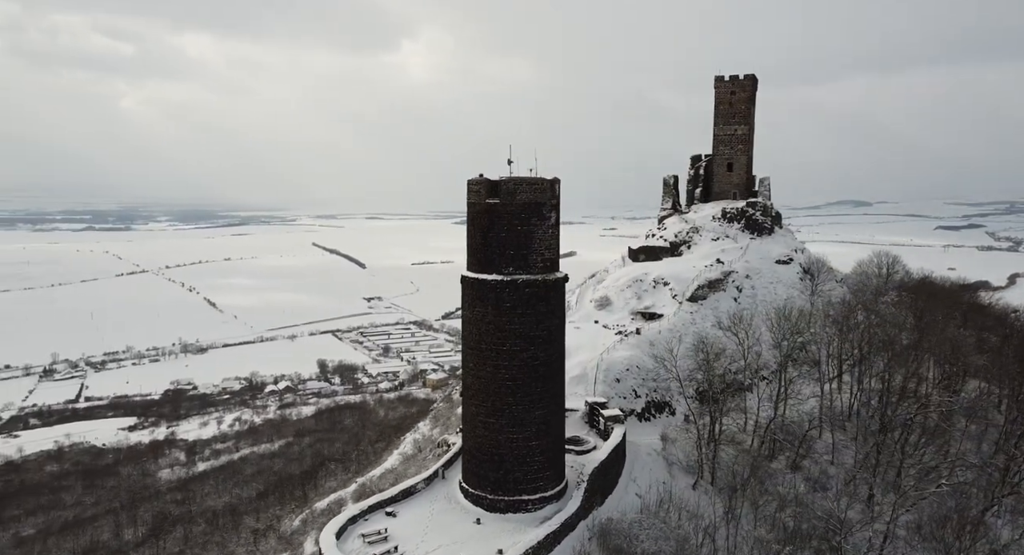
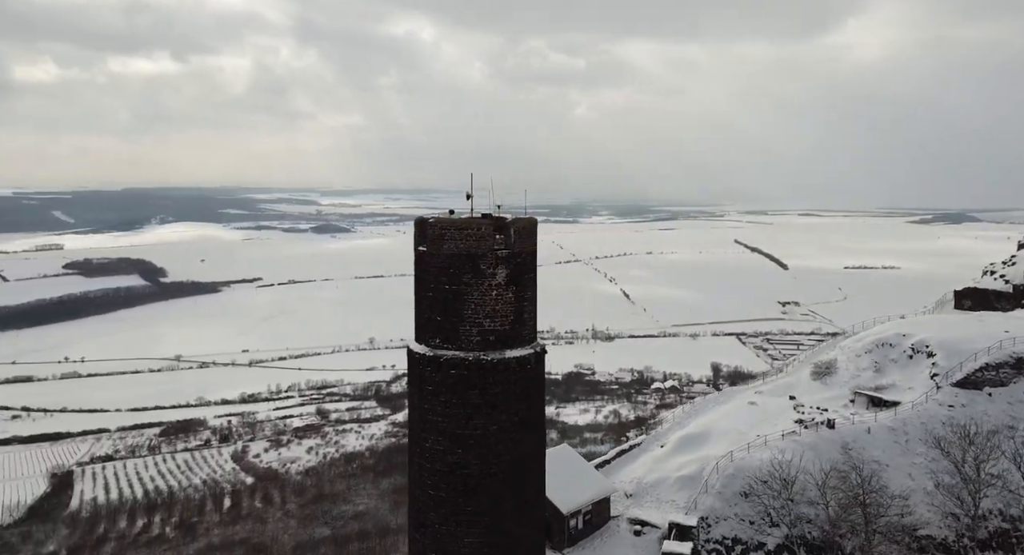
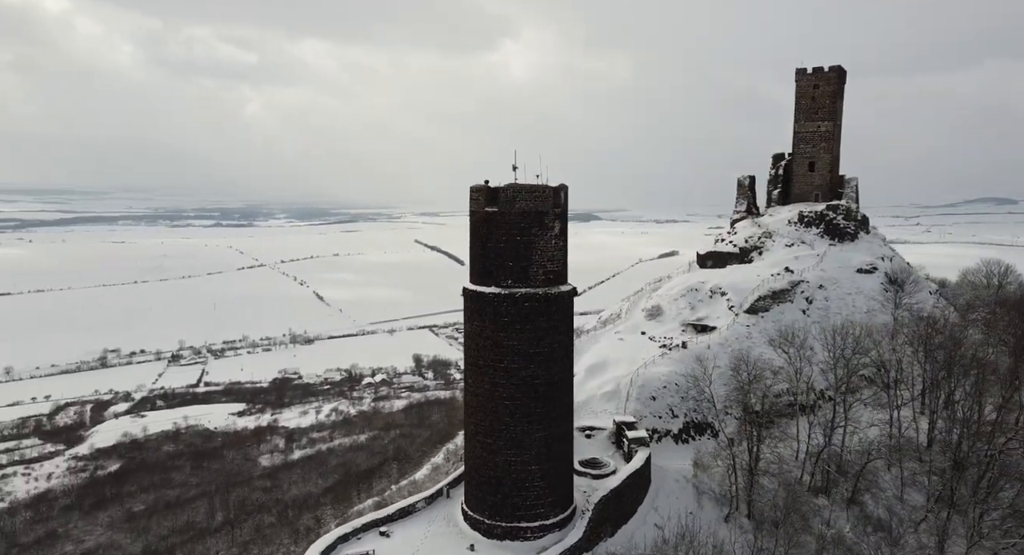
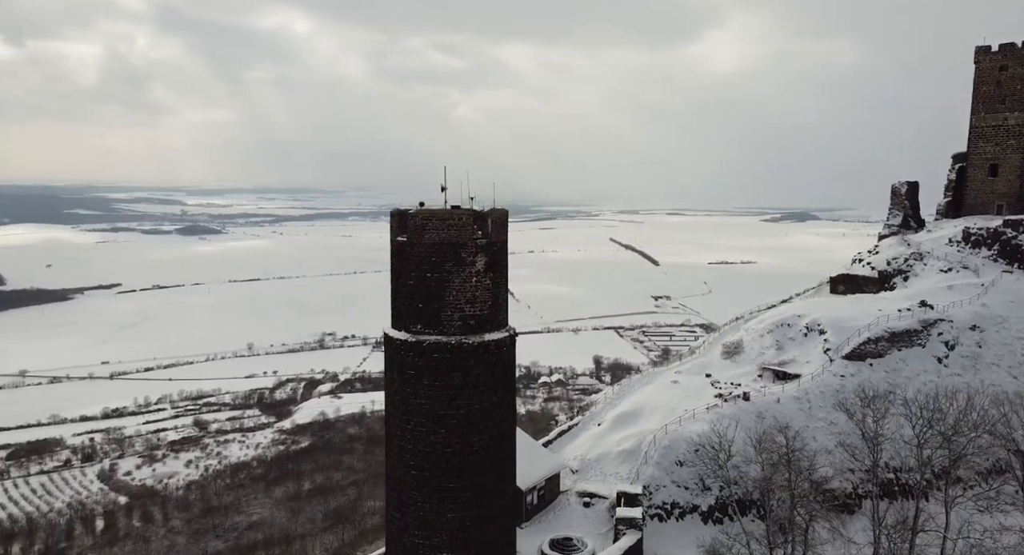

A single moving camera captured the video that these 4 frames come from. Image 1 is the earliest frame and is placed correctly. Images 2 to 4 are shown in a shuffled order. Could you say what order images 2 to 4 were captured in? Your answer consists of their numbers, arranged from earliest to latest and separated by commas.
3, 4, 2
